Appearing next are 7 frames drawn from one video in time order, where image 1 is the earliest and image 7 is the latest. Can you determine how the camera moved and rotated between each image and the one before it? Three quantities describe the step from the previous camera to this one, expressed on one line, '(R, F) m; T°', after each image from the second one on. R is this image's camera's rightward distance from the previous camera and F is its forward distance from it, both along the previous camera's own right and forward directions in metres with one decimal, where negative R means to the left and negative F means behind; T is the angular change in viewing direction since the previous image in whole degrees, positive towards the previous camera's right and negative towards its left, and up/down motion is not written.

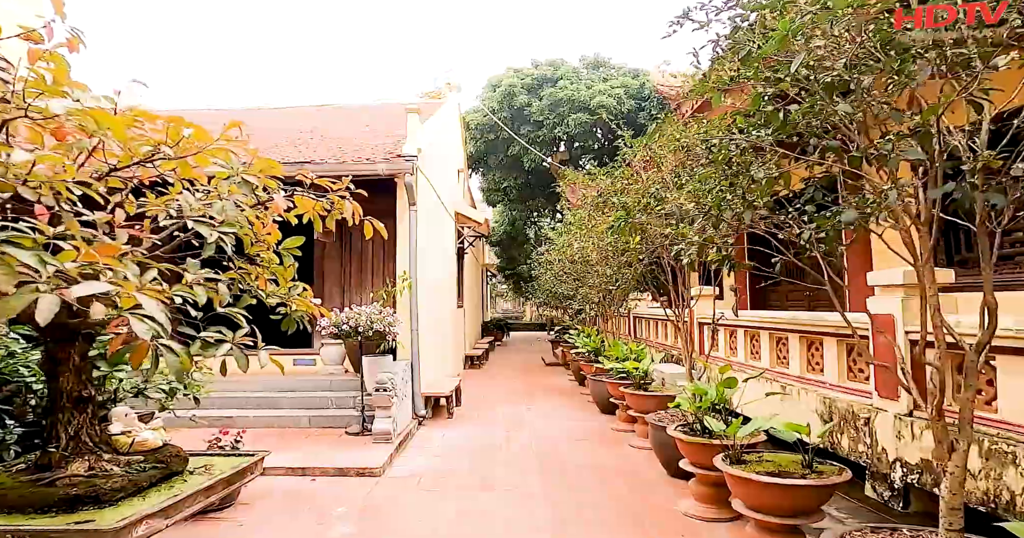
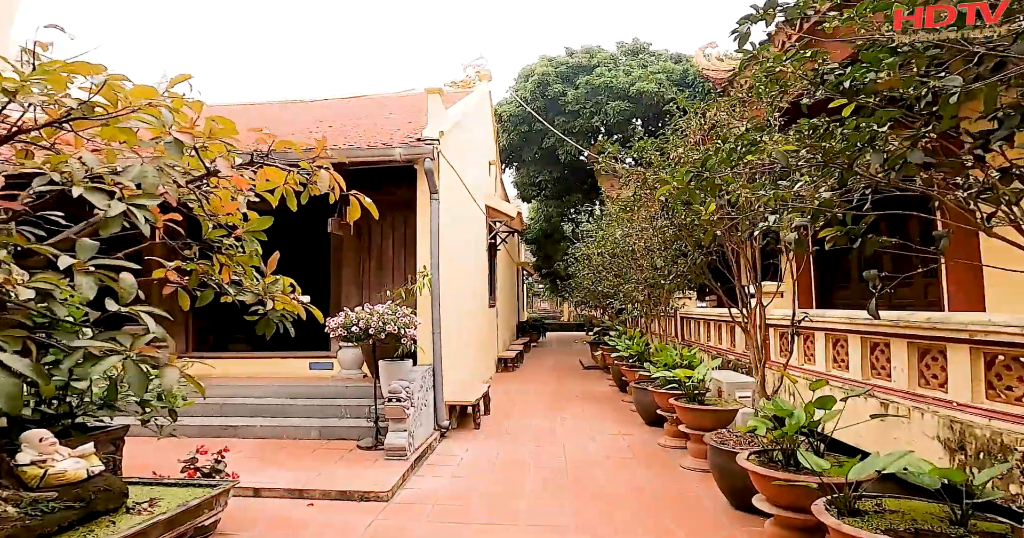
(+0.1, +0.7) m; -4°
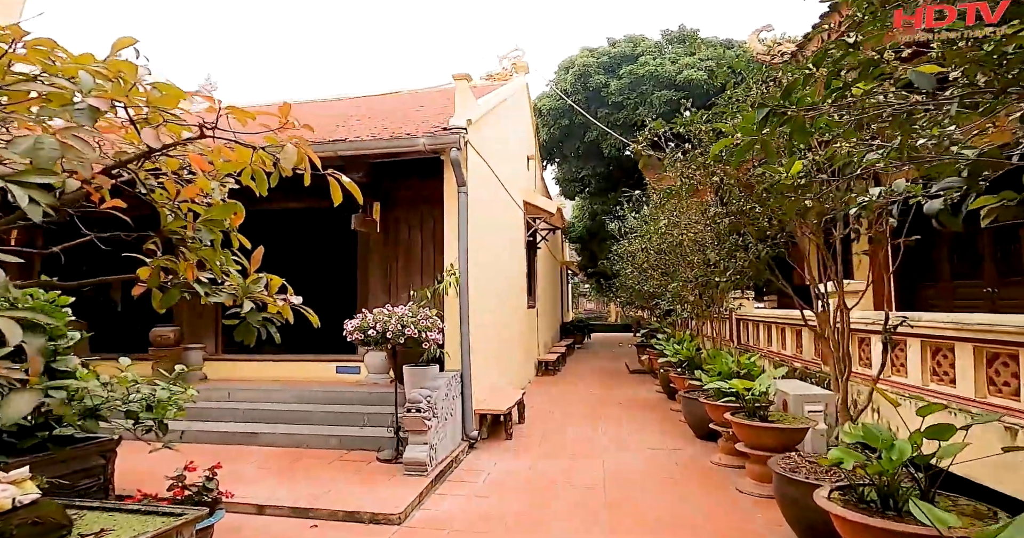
(+0.1, +0.5) m; -5°
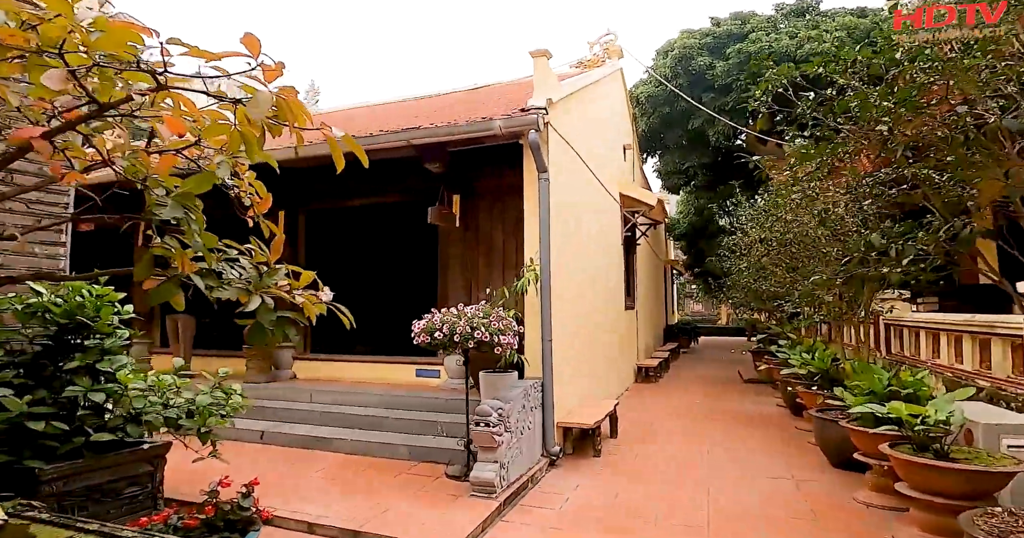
(+0.1, +0.6) m; -10°
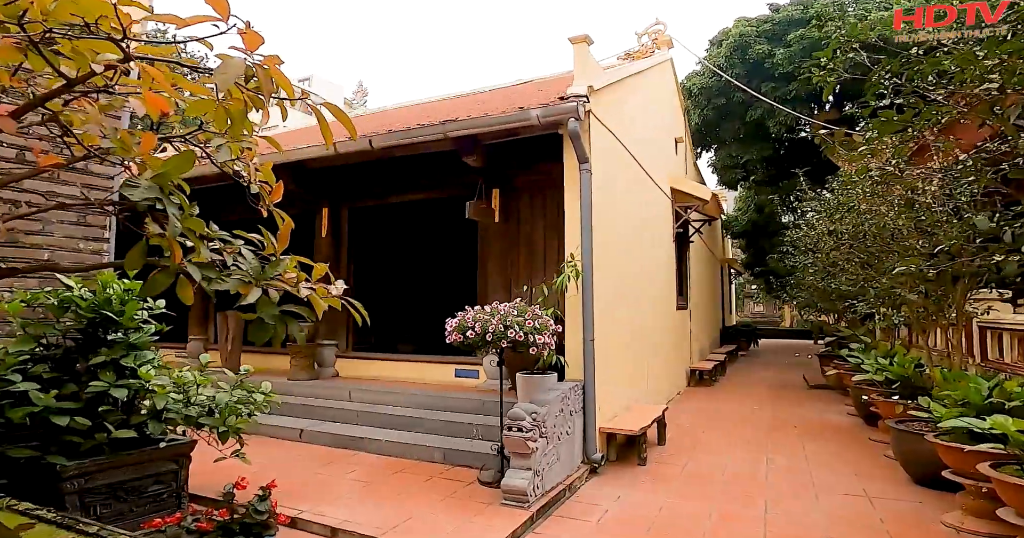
(+0.1, +0.2) m; -5°
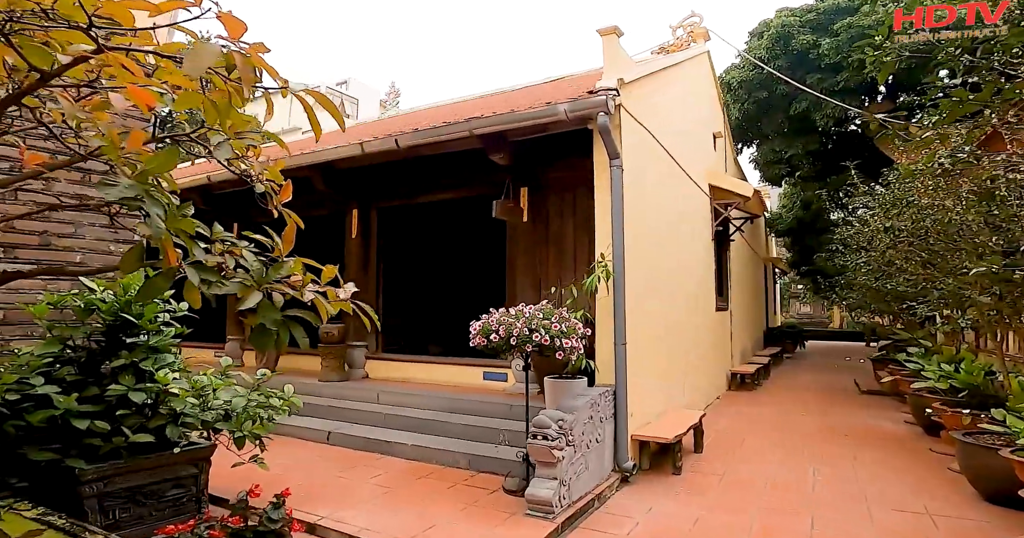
(+0.1, +0.1) m; -4°
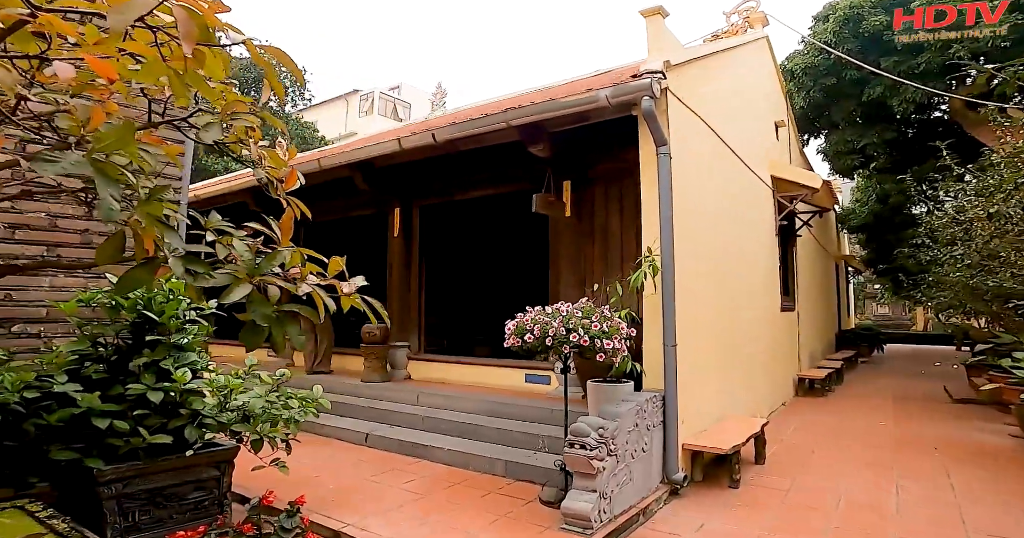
(+0.1, +0.2) m; -6°
